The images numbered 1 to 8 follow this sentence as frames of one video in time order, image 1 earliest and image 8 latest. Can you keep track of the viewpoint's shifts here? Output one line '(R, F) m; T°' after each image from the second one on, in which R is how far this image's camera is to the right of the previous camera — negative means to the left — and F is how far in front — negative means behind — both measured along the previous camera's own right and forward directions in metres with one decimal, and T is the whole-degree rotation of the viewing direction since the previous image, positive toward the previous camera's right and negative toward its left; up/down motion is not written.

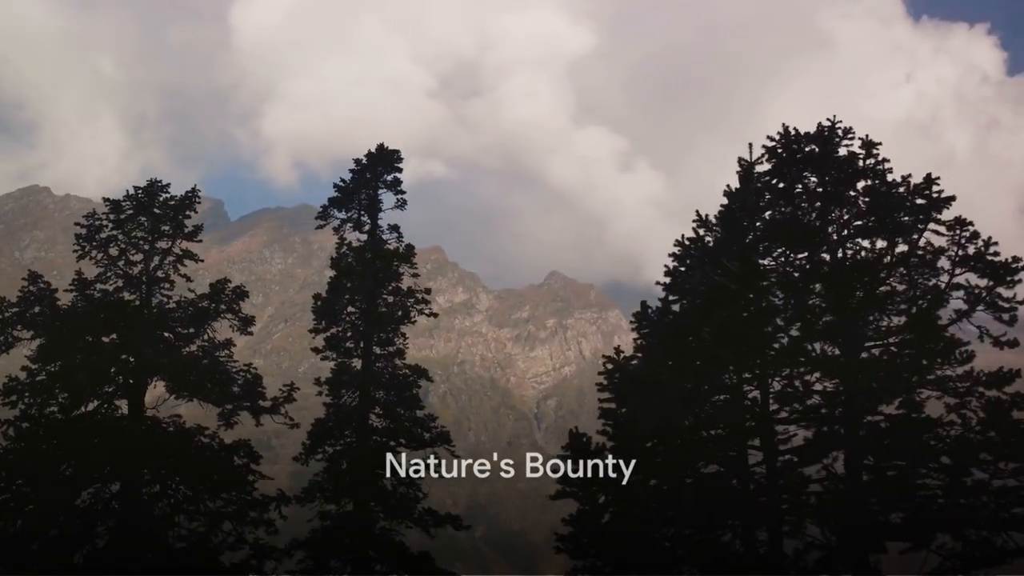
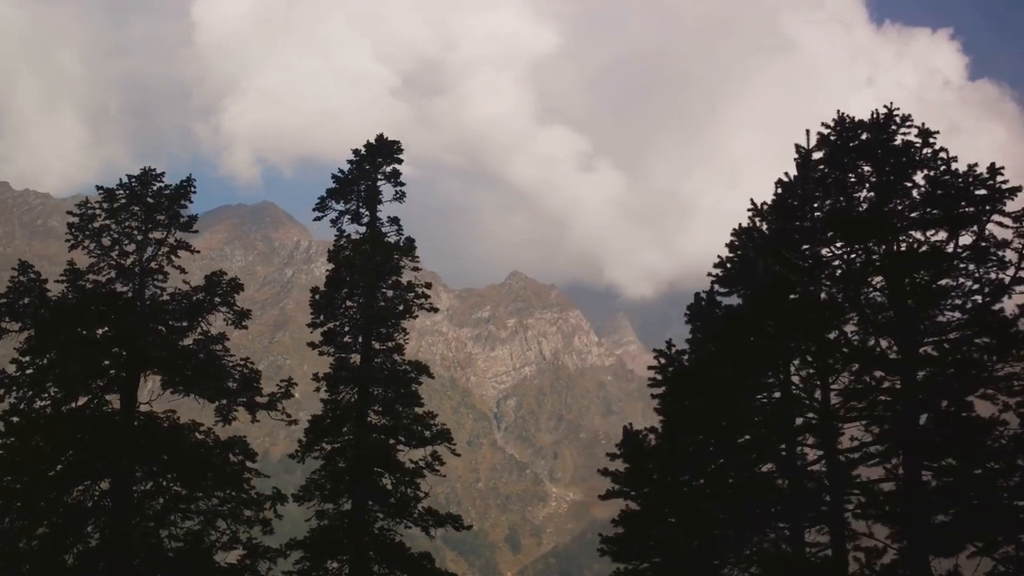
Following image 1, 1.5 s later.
(0.0, +0.6) m; 0°
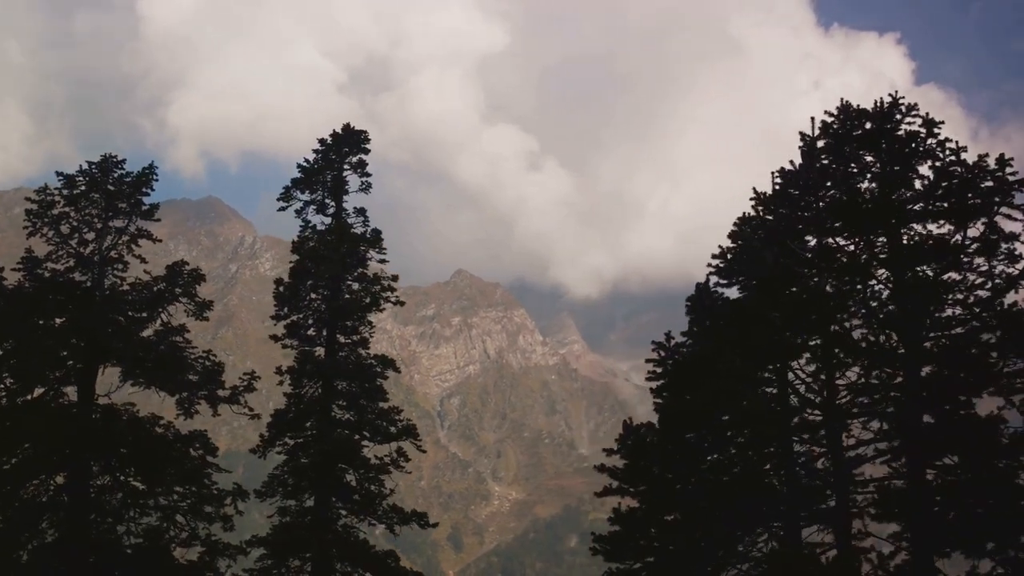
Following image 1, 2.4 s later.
(-0.3, -0.2) m; +3°
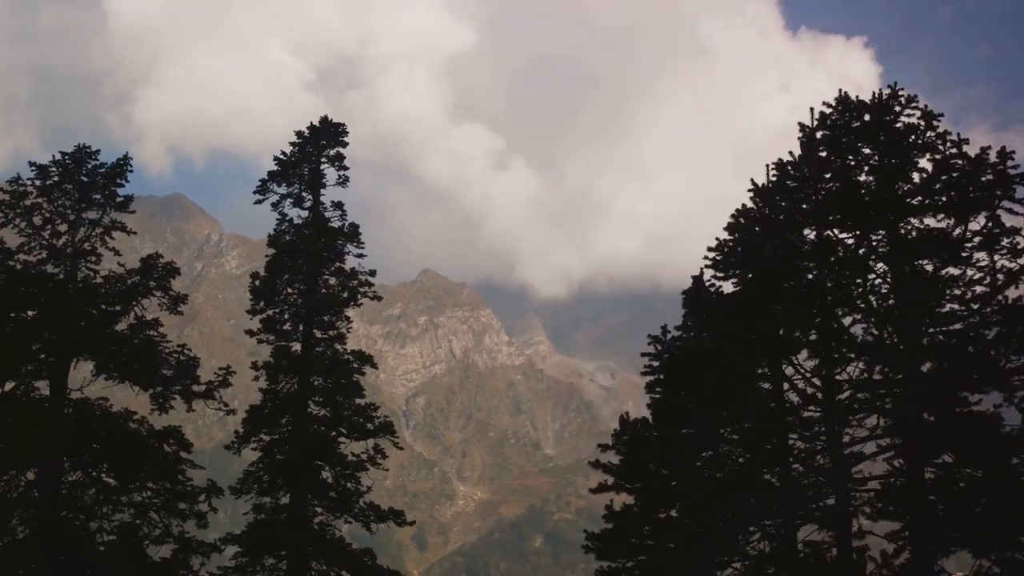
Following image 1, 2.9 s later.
(-0.2, -0.1) m; +2°
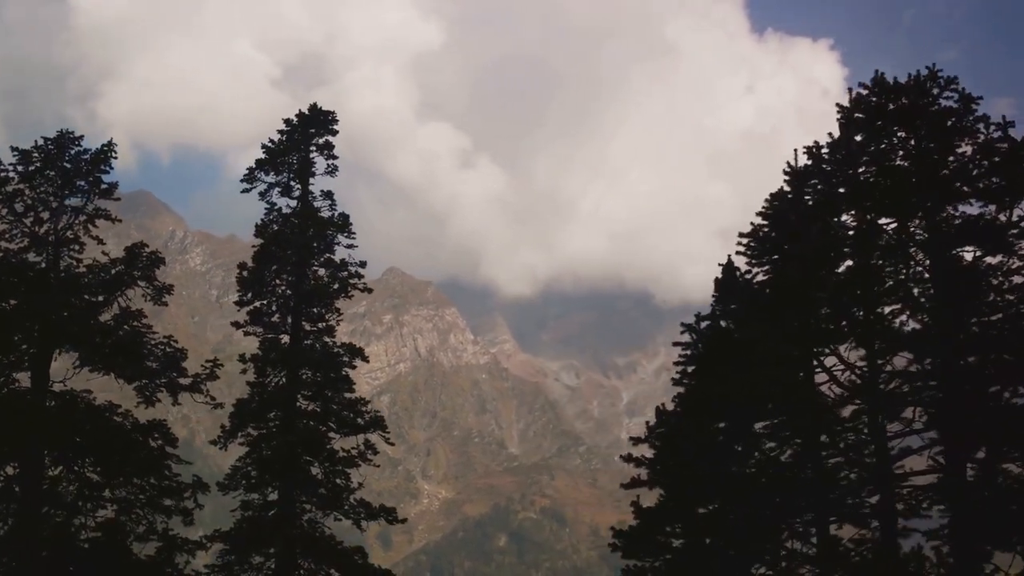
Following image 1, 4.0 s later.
(-0.3, +0.3) m; +1°
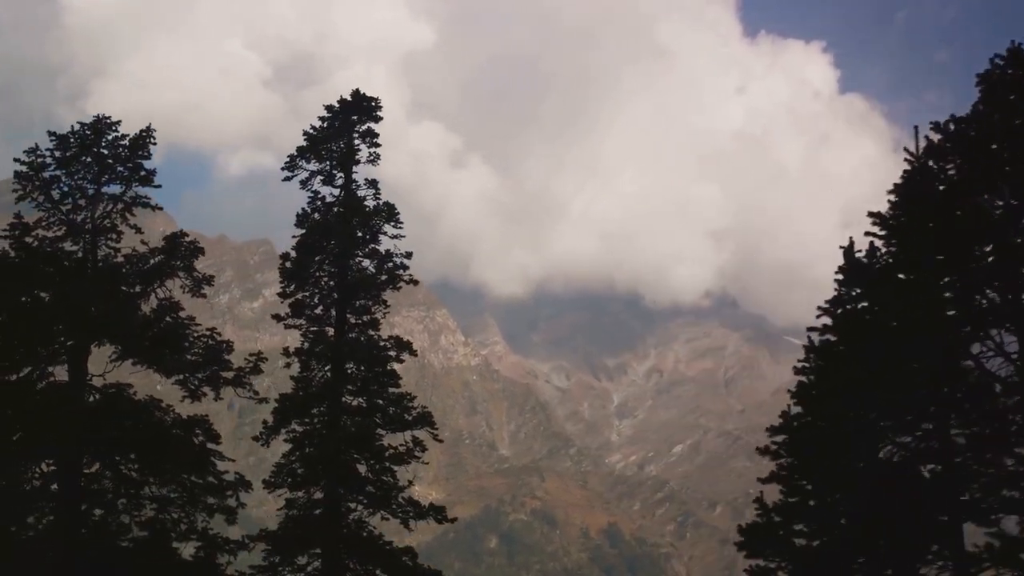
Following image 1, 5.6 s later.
(-1.3, +0.8) m; -1°
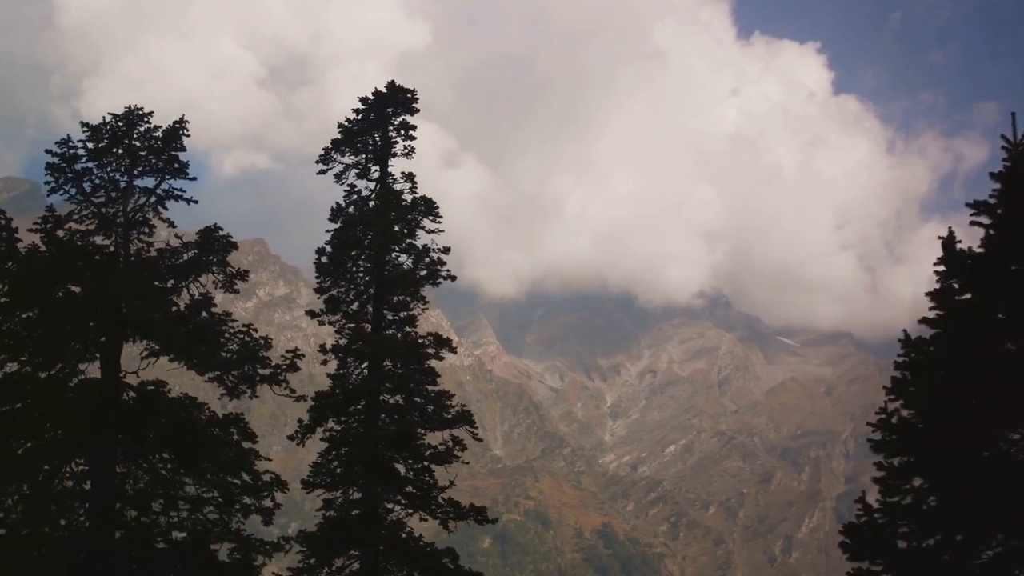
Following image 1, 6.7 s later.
(-1.1, +0.5) m; 0°
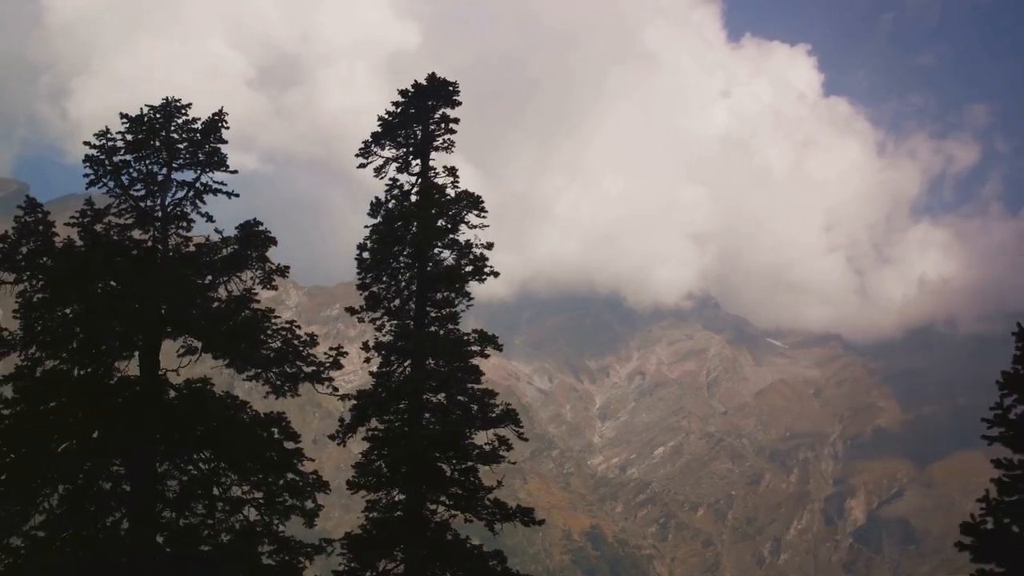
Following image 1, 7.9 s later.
(-1.3, +0.4) m; 0°
